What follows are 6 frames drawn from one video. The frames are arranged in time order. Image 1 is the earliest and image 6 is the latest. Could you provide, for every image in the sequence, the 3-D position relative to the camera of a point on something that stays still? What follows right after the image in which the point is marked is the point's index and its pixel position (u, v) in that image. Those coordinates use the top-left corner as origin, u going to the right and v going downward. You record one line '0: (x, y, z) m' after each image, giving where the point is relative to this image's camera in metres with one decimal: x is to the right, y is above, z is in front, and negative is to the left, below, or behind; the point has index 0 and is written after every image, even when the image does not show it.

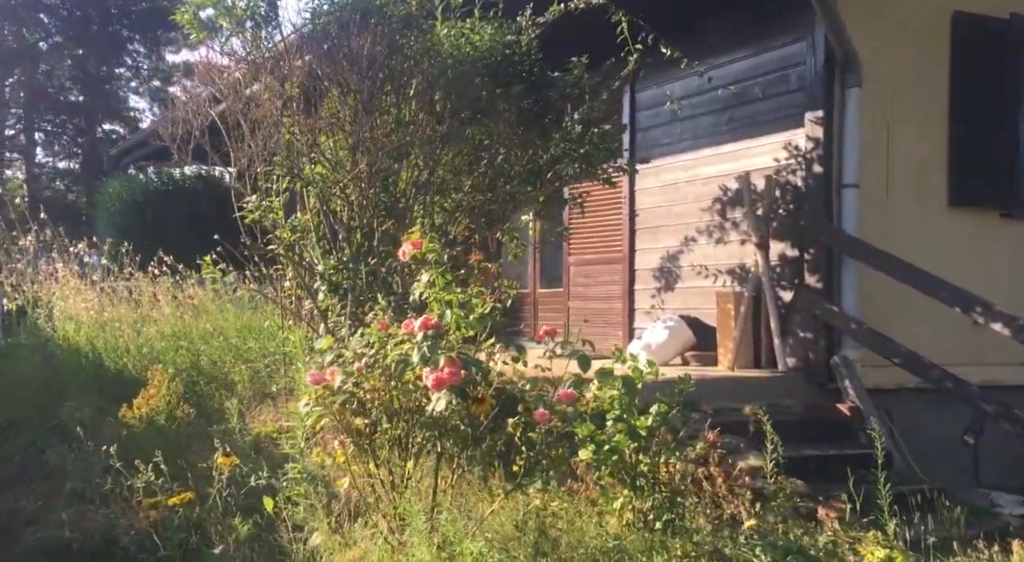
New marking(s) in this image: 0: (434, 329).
0: (-0.3, -0.2, +2.9) m
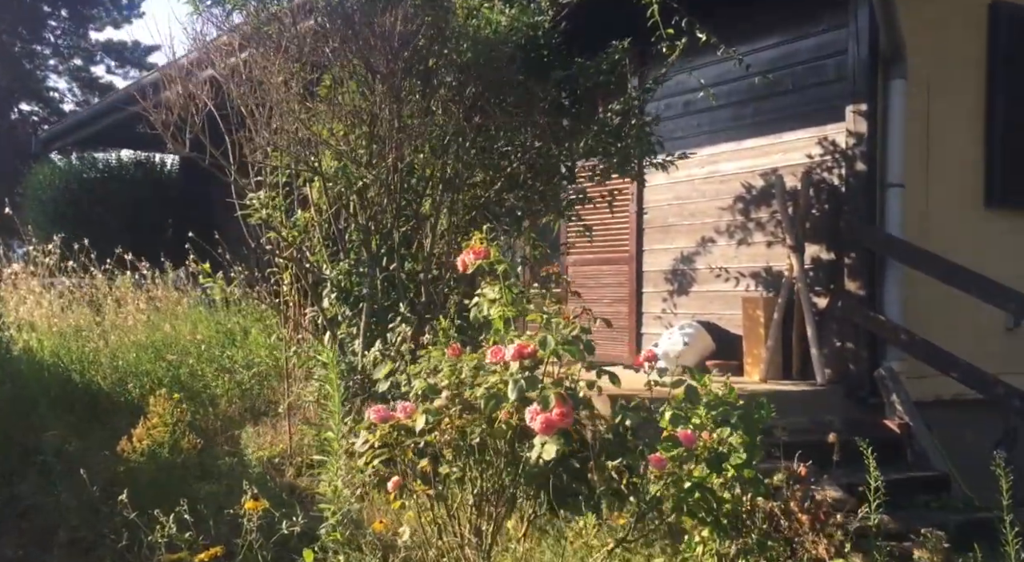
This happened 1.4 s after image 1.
0: (0.0, -0.2, +2.5) m
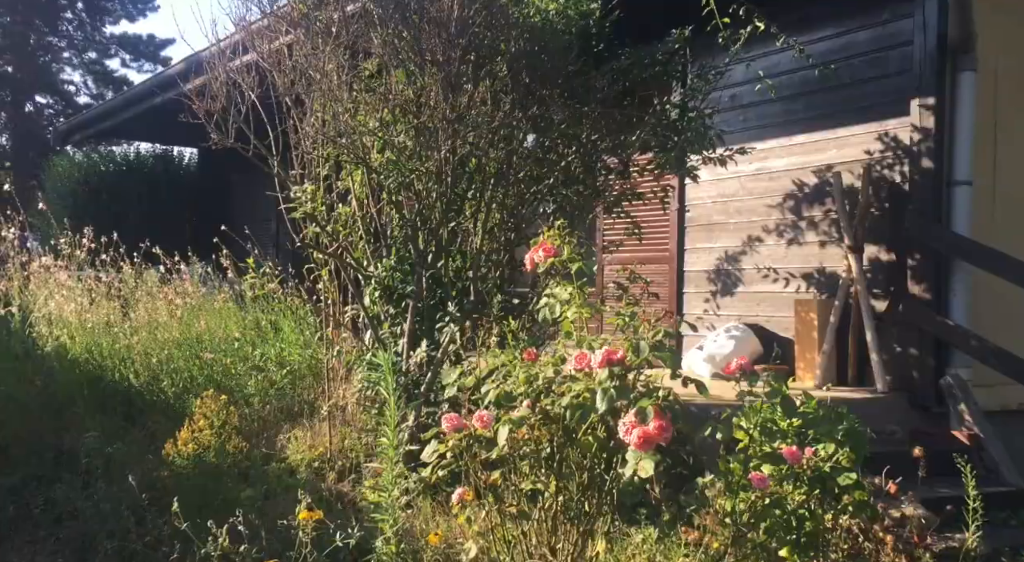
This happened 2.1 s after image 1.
0: (+0.3, -0.2, +2.3) m
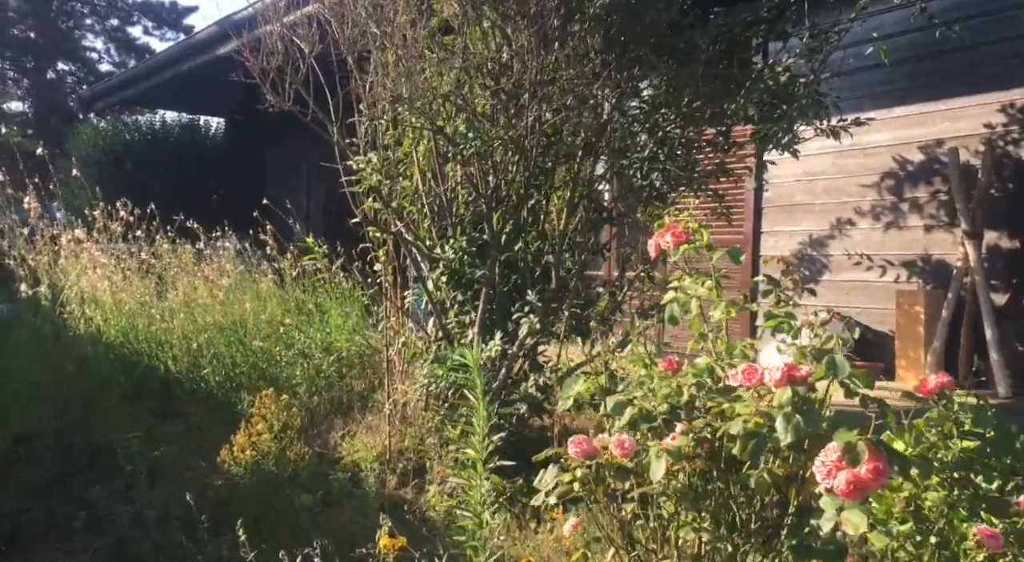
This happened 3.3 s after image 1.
0: (+0.6, -0.2, +1.8) m
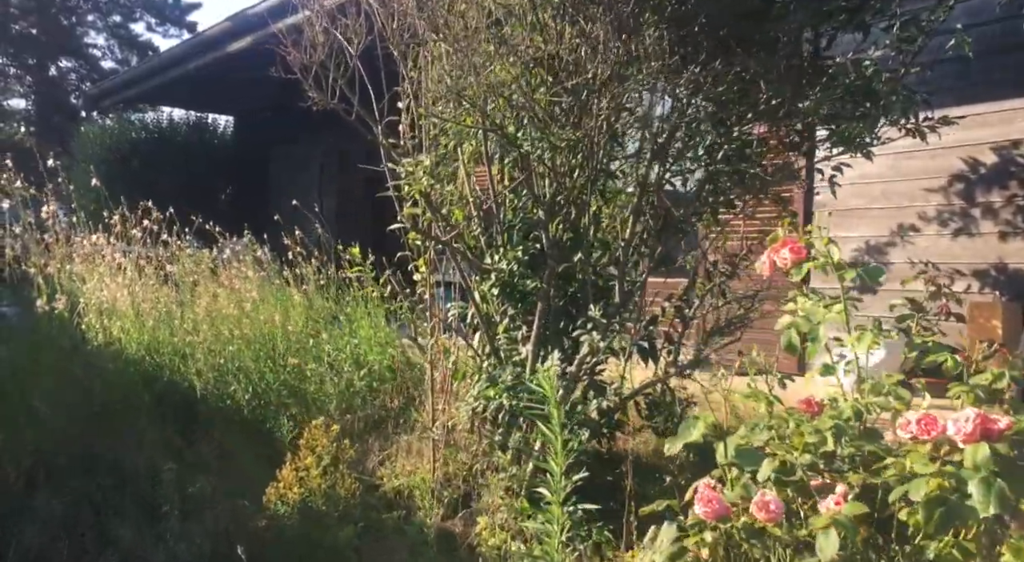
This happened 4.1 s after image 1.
0: (+0.8, -0.3, +1.5) m
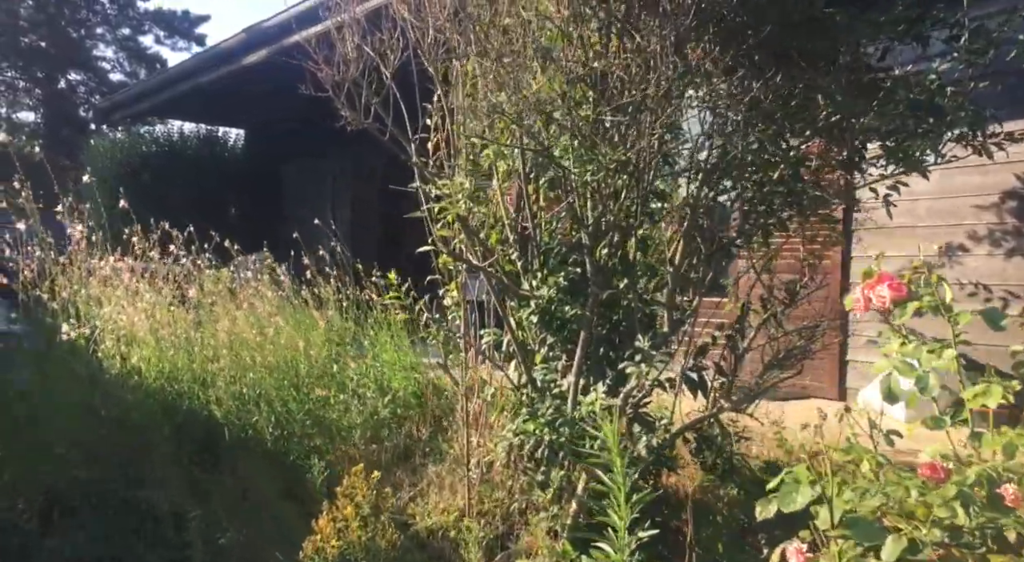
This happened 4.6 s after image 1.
0: (+1.0, -0.4, +1.3) m
